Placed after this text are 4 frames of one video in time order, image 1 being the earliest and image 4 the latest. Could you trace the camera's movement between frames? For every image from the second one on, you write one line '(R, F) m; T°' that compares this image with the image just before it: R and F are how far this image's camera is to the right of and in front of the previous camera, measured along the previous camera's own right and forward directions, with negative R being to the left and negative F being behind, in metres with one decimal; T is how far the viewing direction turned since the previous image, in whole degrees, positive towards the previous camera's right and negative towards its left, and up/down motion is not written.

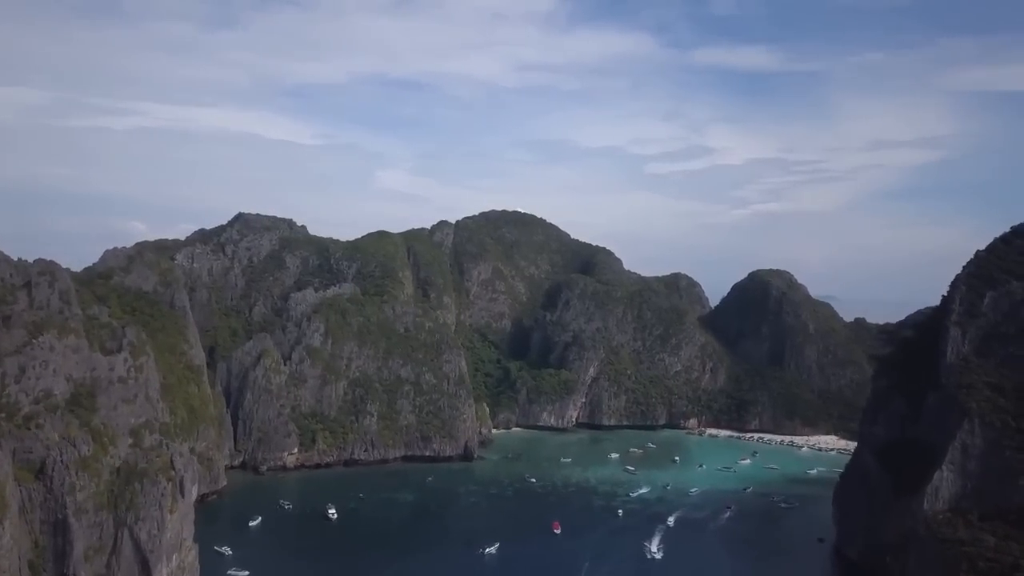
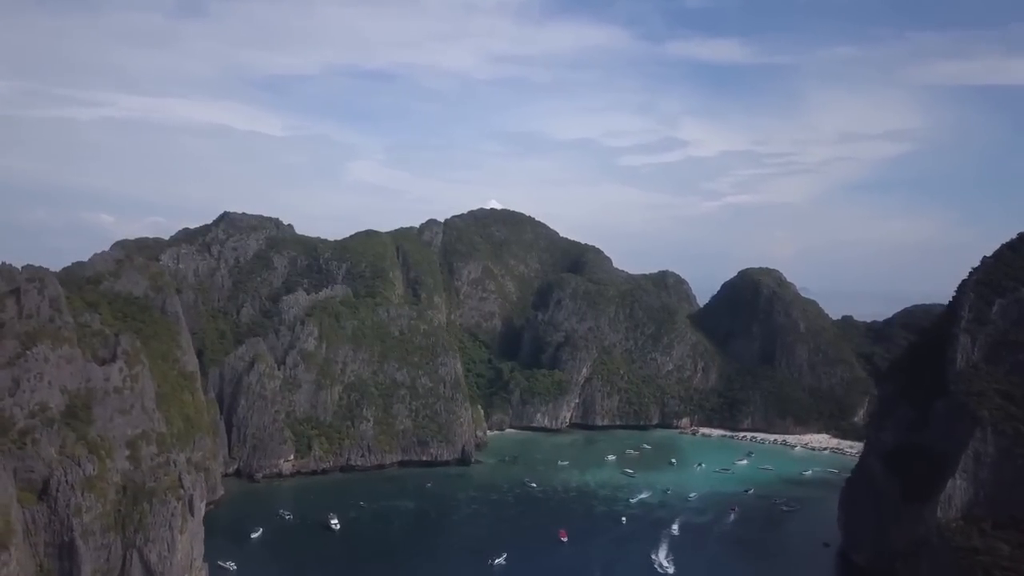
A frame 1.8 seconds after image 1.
(-2.1, +0.7) m; +2°
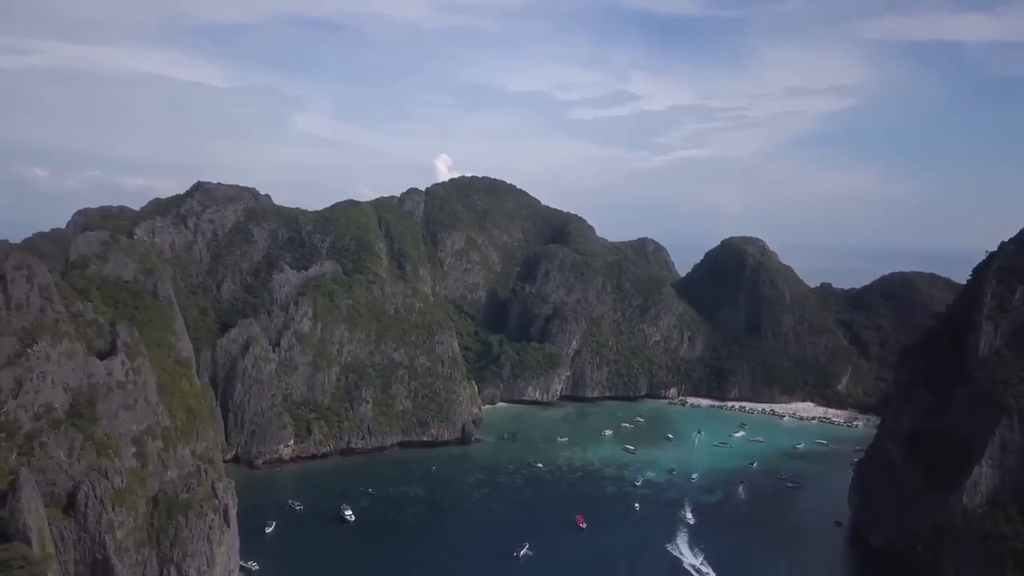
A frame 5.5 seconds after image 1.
(-4.5, +1.4) m; +3°
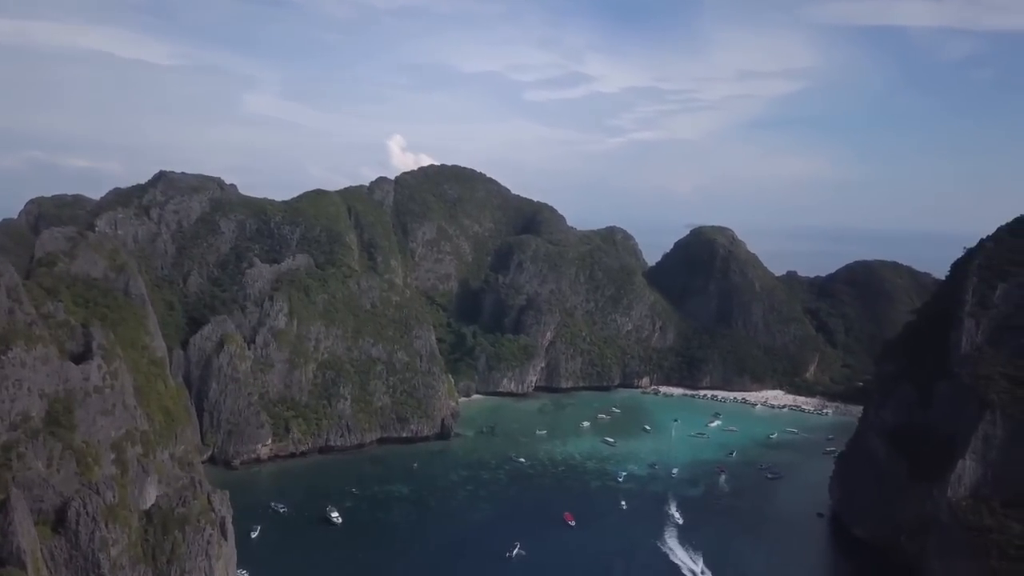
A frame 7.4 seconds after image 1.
(-2.2, +0.6) m; +3°
